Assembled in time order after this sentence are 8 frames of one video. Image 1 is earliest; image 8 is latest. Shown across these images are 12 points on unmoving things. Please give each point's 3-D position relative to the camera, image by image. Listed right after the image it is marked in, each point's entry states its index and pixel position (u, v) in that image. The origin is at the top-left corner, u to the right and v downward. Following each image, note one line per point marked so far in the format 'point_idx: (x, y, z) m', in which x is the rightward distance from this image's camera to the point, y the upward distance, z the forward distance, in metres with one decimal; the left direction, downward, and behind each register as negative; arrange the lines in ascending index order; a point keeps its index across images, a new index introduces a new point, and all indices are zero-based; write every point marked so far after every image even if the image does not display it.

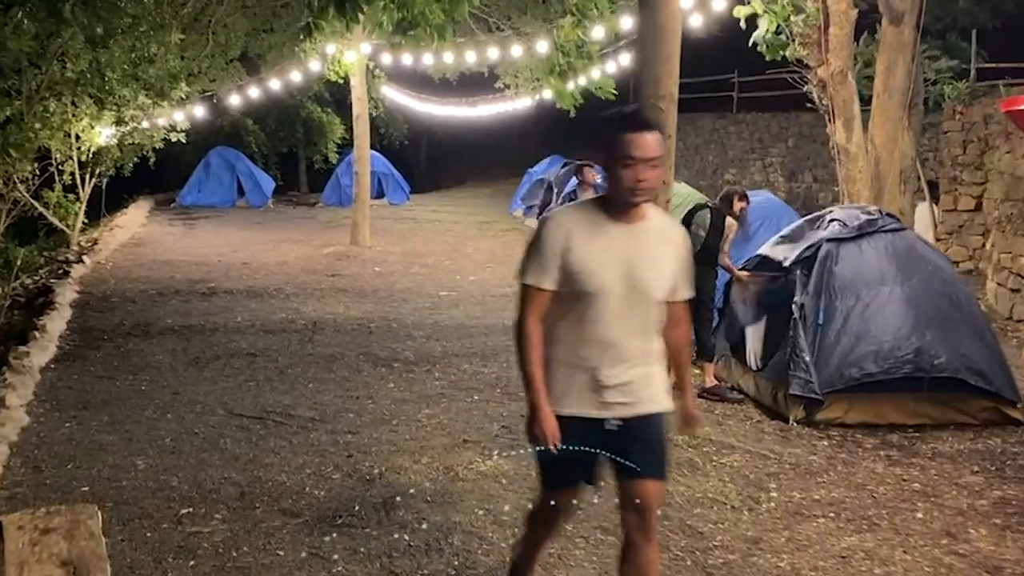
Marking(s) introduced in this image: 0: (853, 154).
0: (+3.3, +1.3, +10.6) m
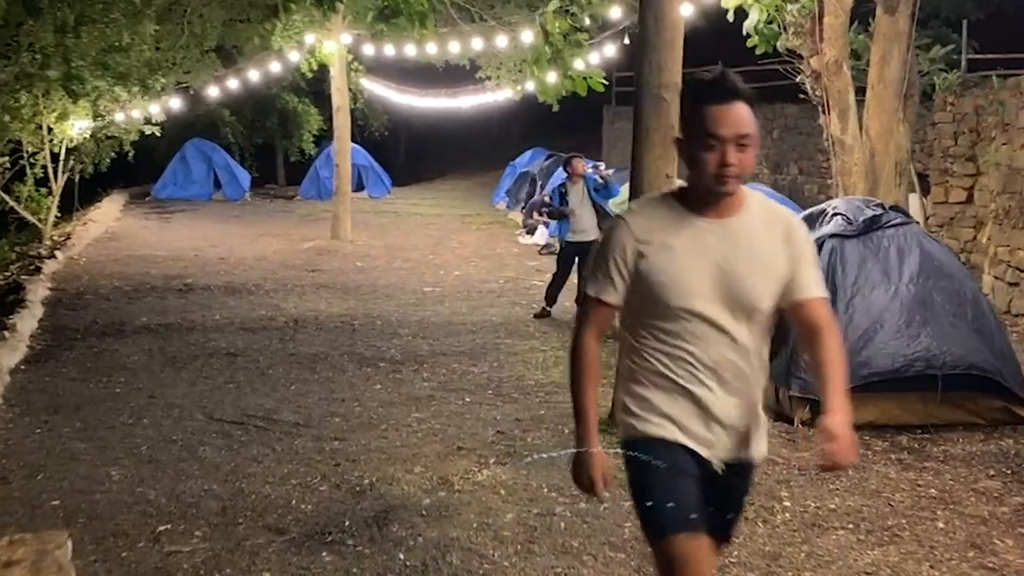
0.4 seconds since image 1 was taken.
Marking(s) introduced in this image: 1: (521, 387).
0: (+3.2, +1.3, +10.3) m
1: (+0.1, -0.7, +7.3) m
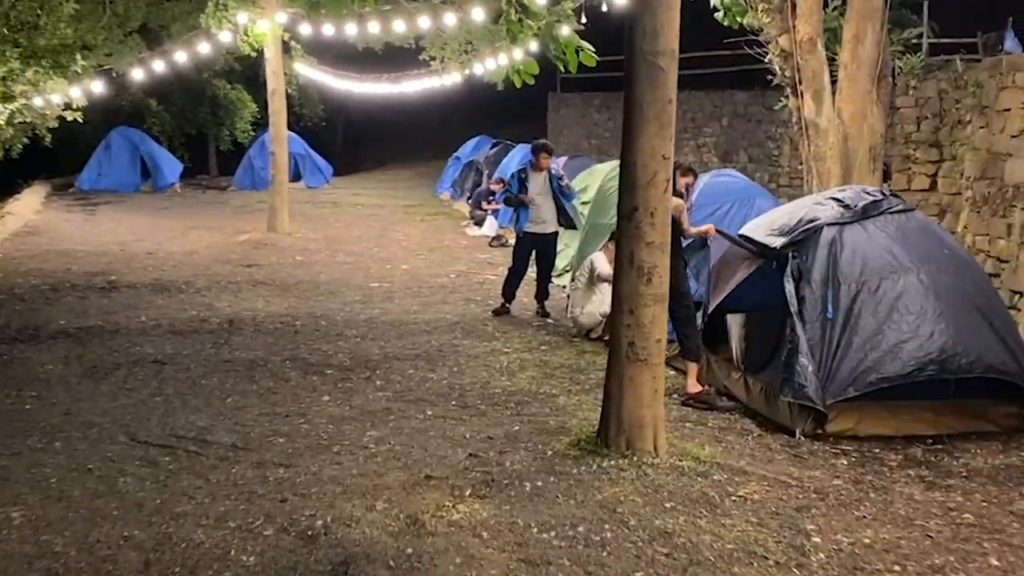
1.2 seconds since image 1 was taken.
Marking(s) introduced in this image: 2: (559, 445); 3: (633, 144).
0: (+2.8, +1.4, +9.7) m
1: (-0.2, -0.6, +6.5) m
2: (+0.2, -0.7, +5.1) m
3: (+0.5, +0.6, +4.7) m
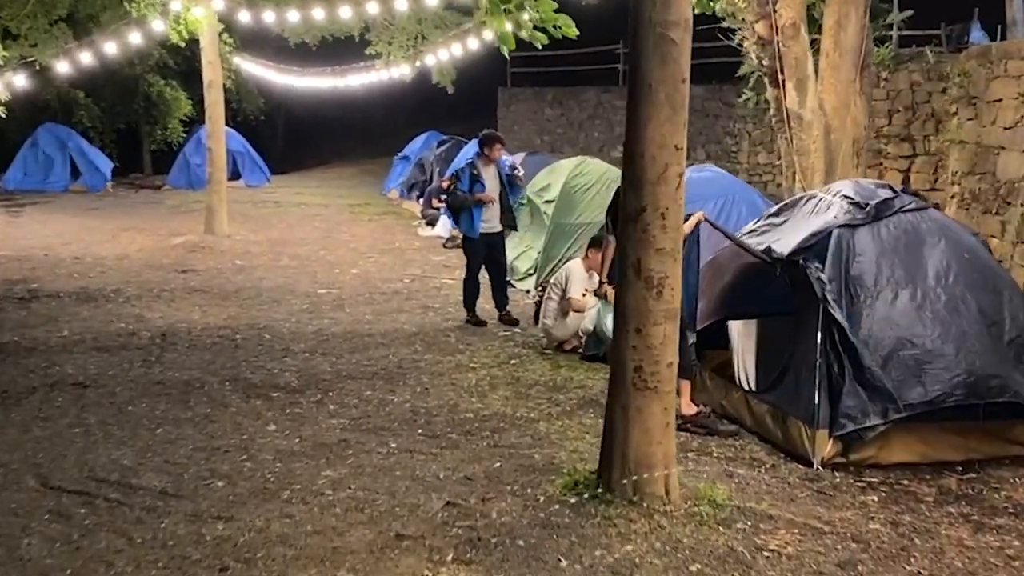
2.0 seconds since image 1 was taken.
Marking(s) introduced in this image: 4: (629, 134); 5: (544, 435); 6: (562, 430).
0: (+2.4, +1.4, +9.1) m
1: (-0.3, -0.7, +5.8) m
2: (+0.2, -0.8, +4.3) m
3: (+0.5, +0.6, +3.9) m
4: (+0.4, +0.6, +4.0) m
5: (+0.2, -0.7, +5.4) m
6: (+0.3, -0.7, +5.6) m
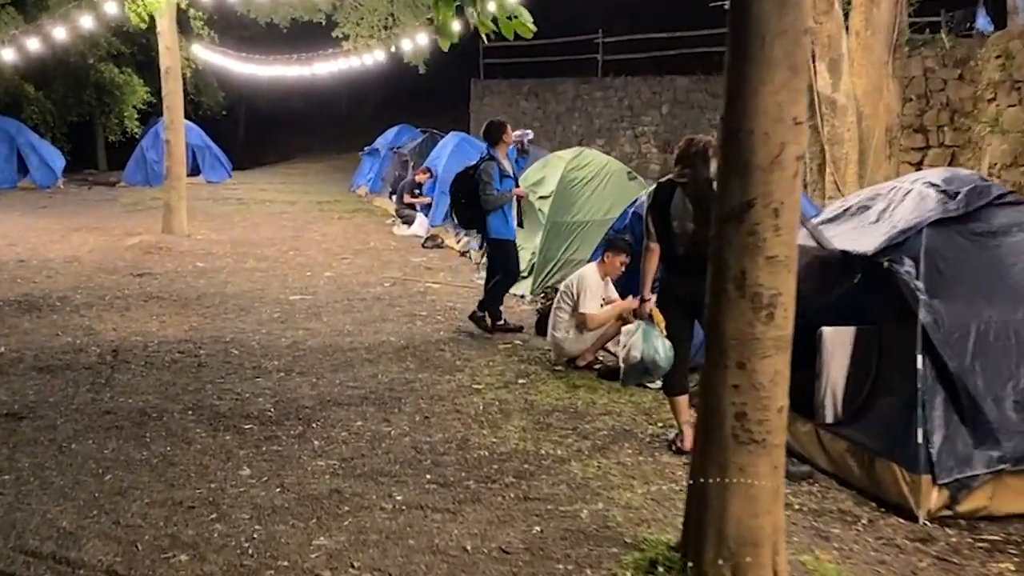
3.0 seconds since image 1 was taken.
0: (+2.4, +1.3, +8.2) m
1: (-0.2, -0.8, +4.8) m
2: (+0.3, -0.8, +3.3) m
3: (+0.6, +0.5, +3.0) m
4: (+0.6, +0.5, +3.0) m
5: (+0.3, -0.8, +4.4) m
6: (+0.4, -0.8, +4.6) m
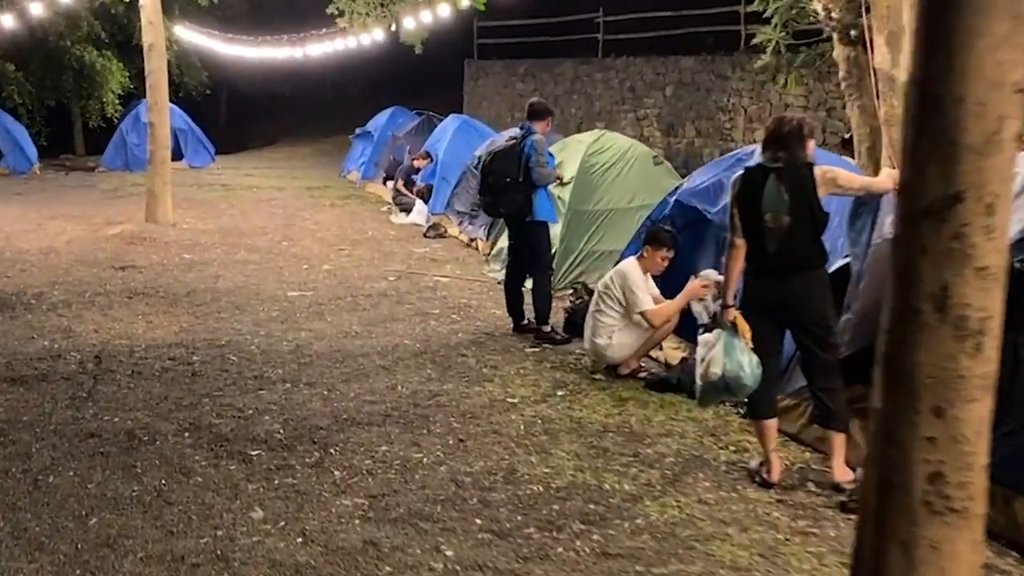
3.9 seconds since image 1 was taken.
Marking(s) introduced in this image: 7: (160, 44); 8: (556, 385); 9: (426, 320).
0: (+2.6, +1.4, +7.4) m
1: (+0.1, -0.8, +4.0) m
2: (+0.6, -0.9, +2.6) m
3: (+0.9, +0.5, +2.2) m
4: (+0.9, +0.5, +2.2) m
5: (+0.5, -0.8, +3.7) m
6: (+0.6, -0.8, +3.8) m
7: (-4.1, +2.8, +12.7) m
8: (+0.2, -0.5, +5.9) m
9: (-0.6, -0.2, +7.8) m
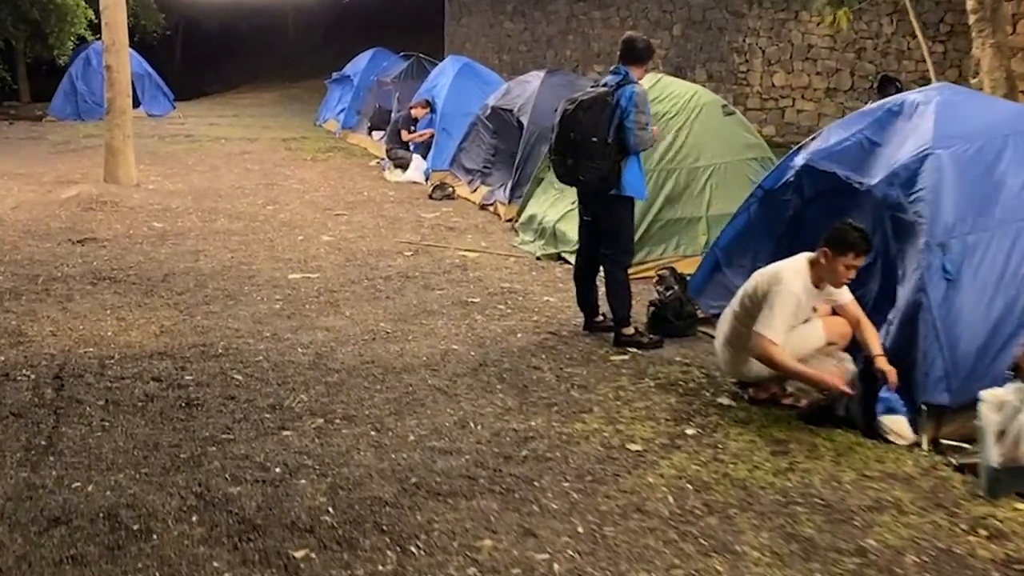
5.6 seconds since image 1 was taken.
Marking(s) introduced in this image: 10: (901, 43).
0: (+3.0, +1.5, +5.9) m
1: (+0.6, -0.9, +2.5) m
2: (+1.2, -1.1, +1.1) m
3: (+1.5, +0.3, +0.7) m
4: (+1.4, +0.3, +0.7) m
5: (+1.1, -0.9, +2.3) m
6: (+1.1, -0.9, +2.4) m
7: (-3.9, +3.1, +10.9) m
8: (+0.7, -0.5, +4.4) m
9: (-0.2, -0.1, +6.3) m
10: (+4.8, +3.0, +13.6) m
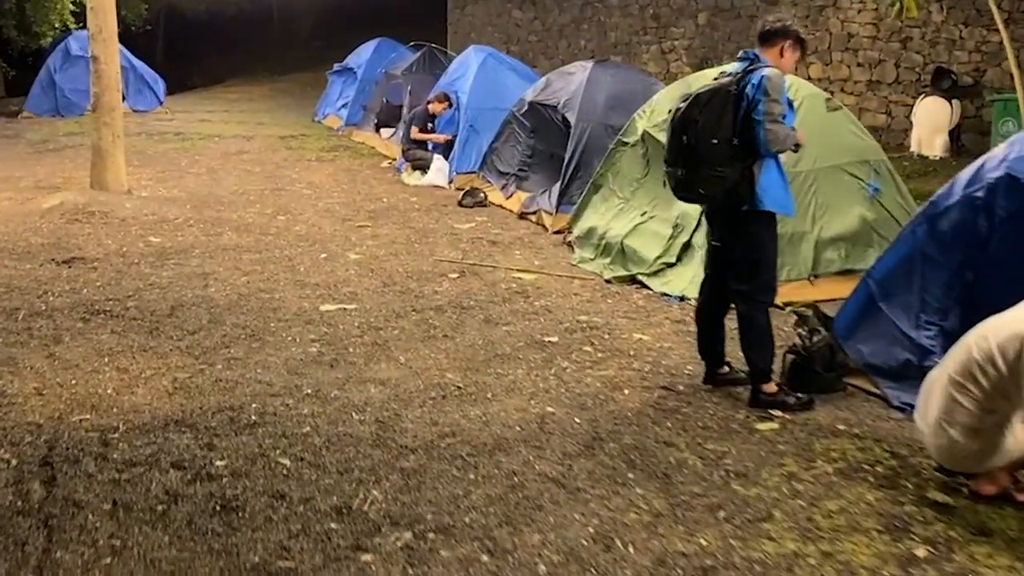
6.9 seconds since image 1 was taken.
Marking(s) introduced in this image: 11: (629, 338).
0: (+3.4, +1.3, +4.8) m
1: (+1.1, -1.1, +1.4) m
2: (+1.7, -1.3, 0.0) m
3: (+2.0, +0.1, -0.4) m
4: (+2.0, +0.1, -0.4) m
5: (+1.6, -1.1, +1.1) m
6: (+1.7, -1.1, +1.2) m
7: (-3.6, +2.9, +9.6) m
8: (+1.2, -0.7, +3.3) m
9: (+0.2, -0.3, +5.1) m
10: (+5.1, +2.9, +12.5) m
11: (+0.6, -0.3, +5.5) m
